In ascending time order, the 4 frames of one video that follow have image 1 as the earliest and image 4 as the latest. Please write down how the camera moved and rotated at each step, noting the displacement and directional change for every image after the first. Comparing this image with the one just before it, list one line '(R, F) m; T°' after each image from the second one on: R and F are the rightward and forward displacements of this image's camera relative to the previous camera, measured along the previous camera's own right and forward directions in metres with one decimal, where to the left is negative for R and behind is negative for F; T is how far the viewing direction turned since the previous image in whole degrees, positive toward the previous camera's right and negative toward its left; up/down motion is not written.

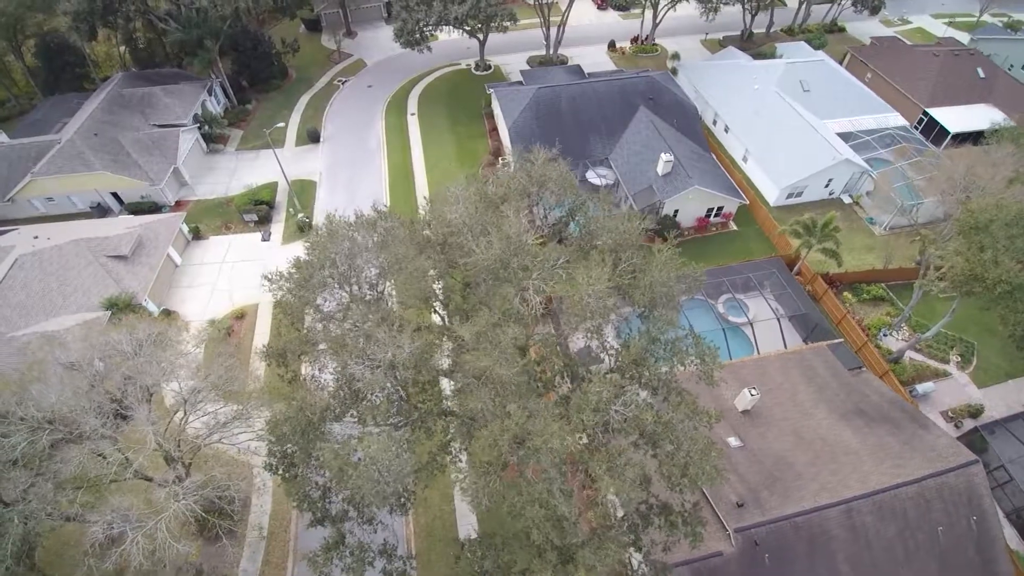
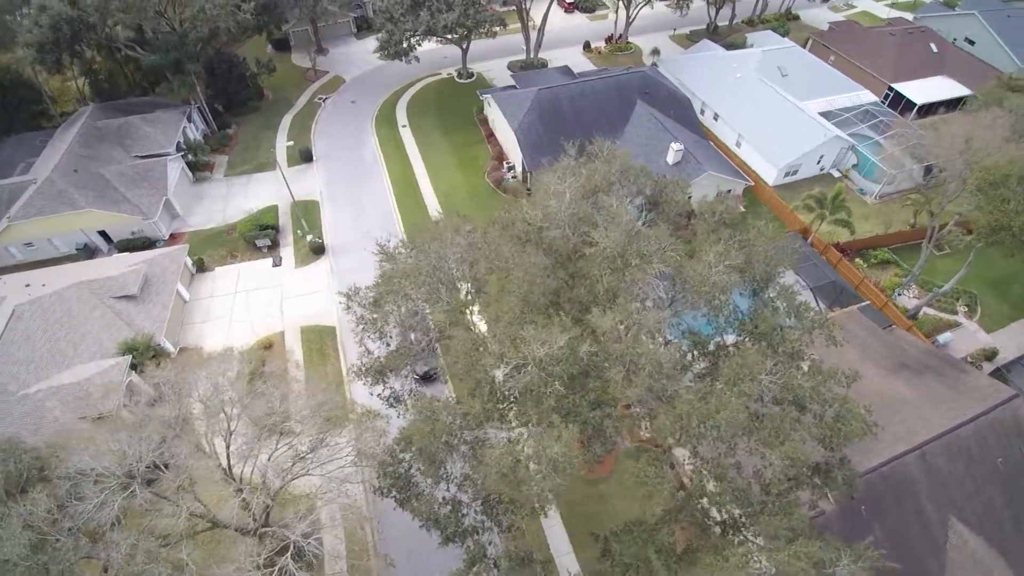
(-5.2, +0.2) m; +6°
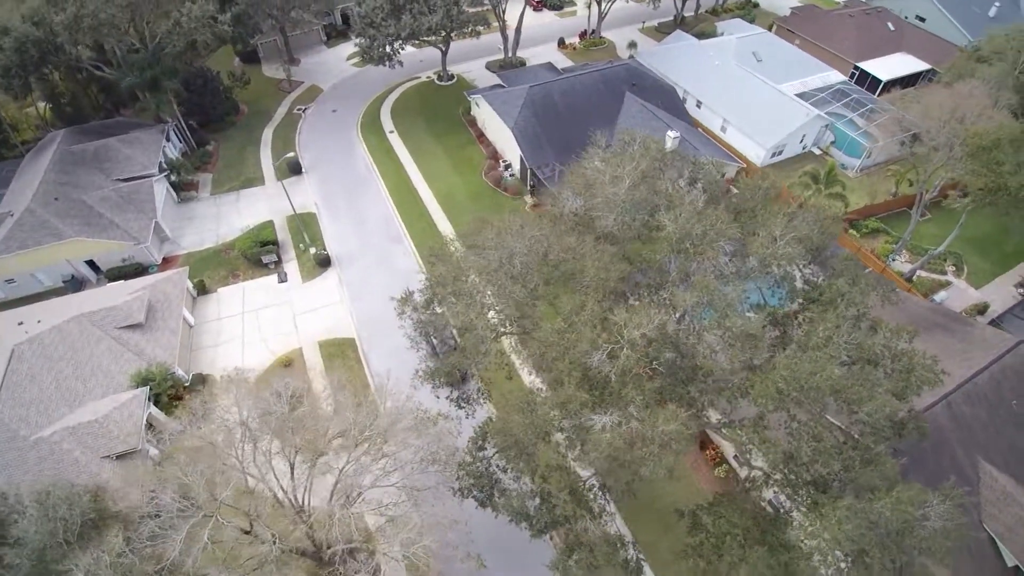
(-3.5, 0.0) m; +4°
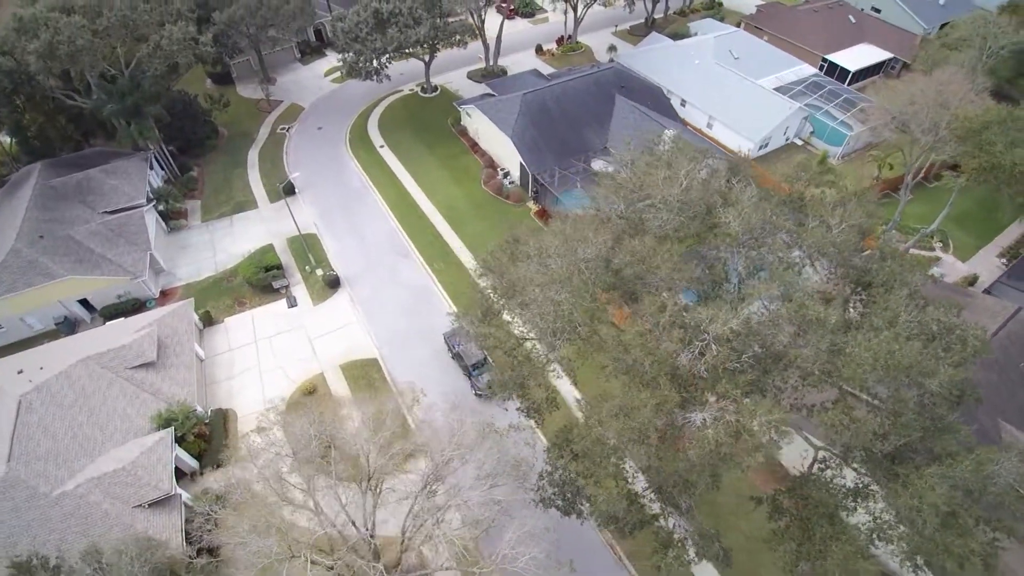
(-3.5, +0.1) m; +4°
